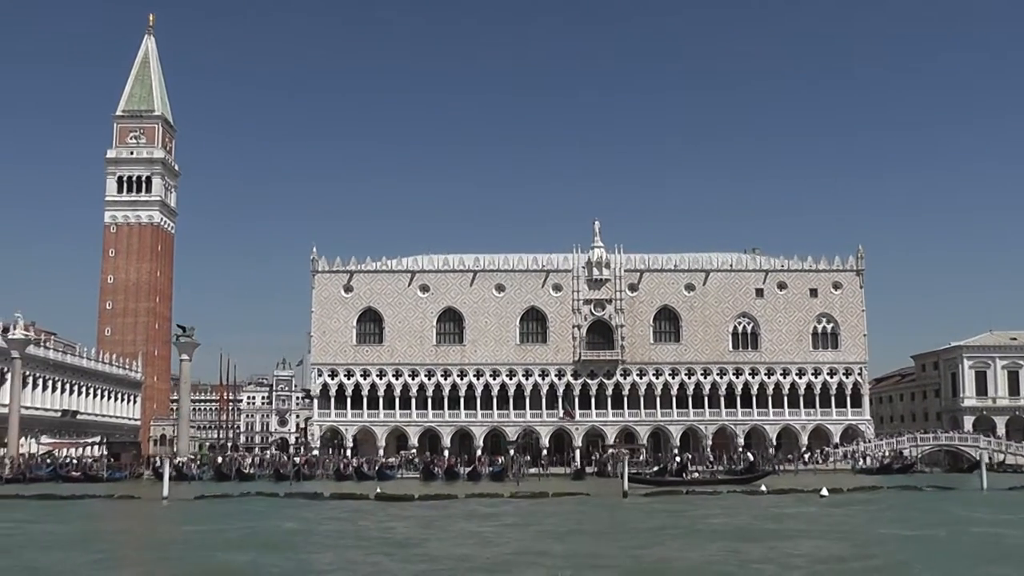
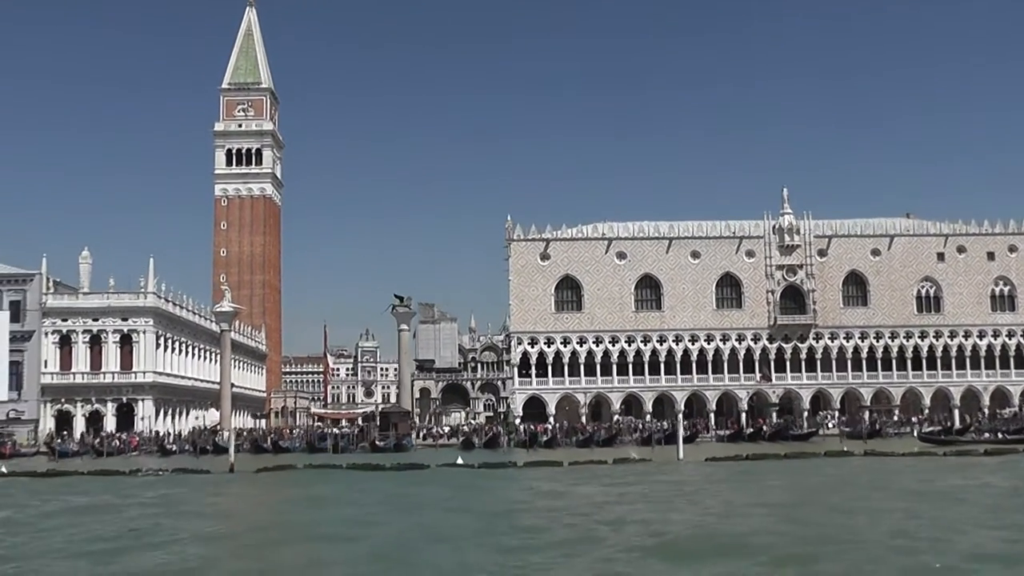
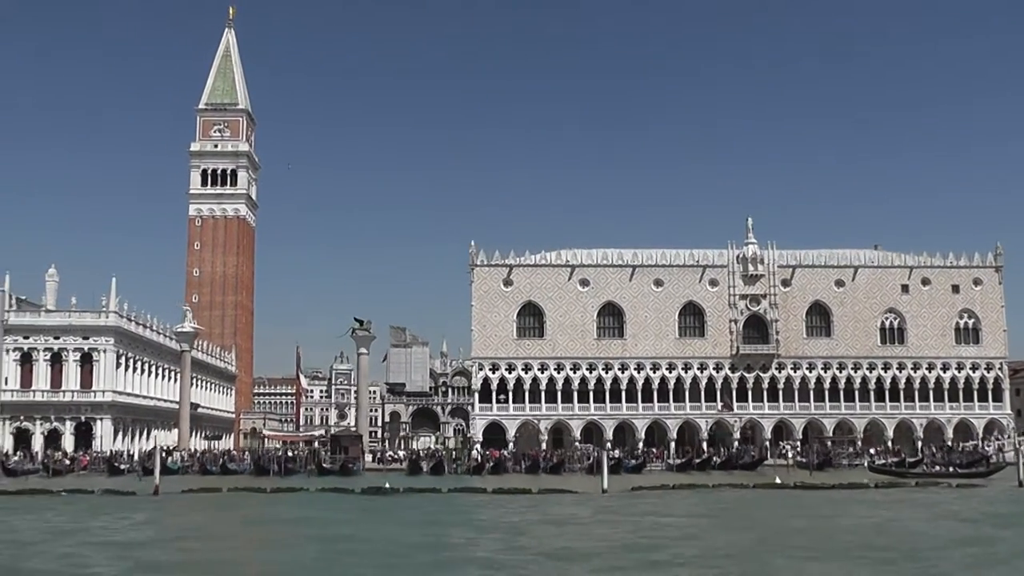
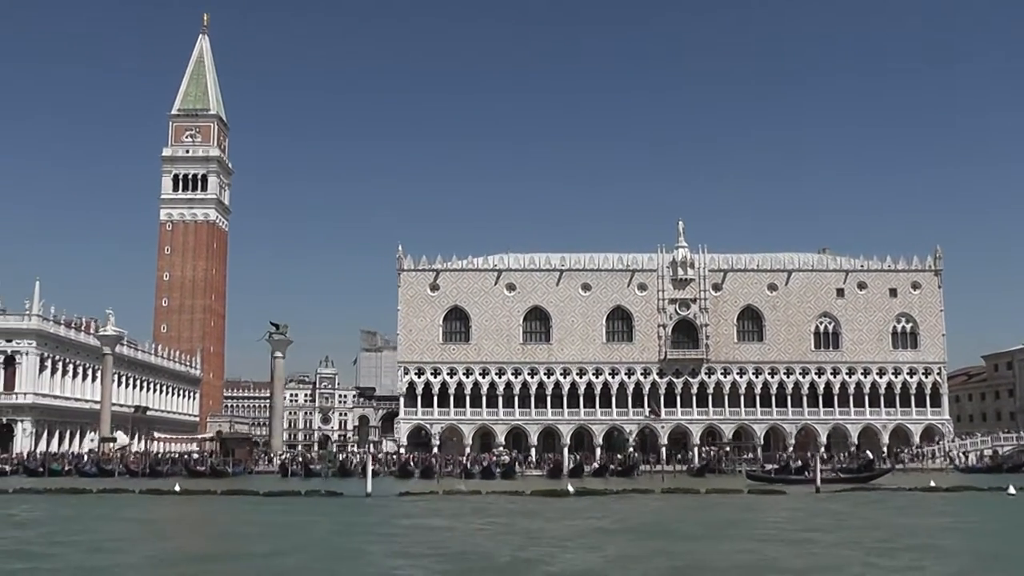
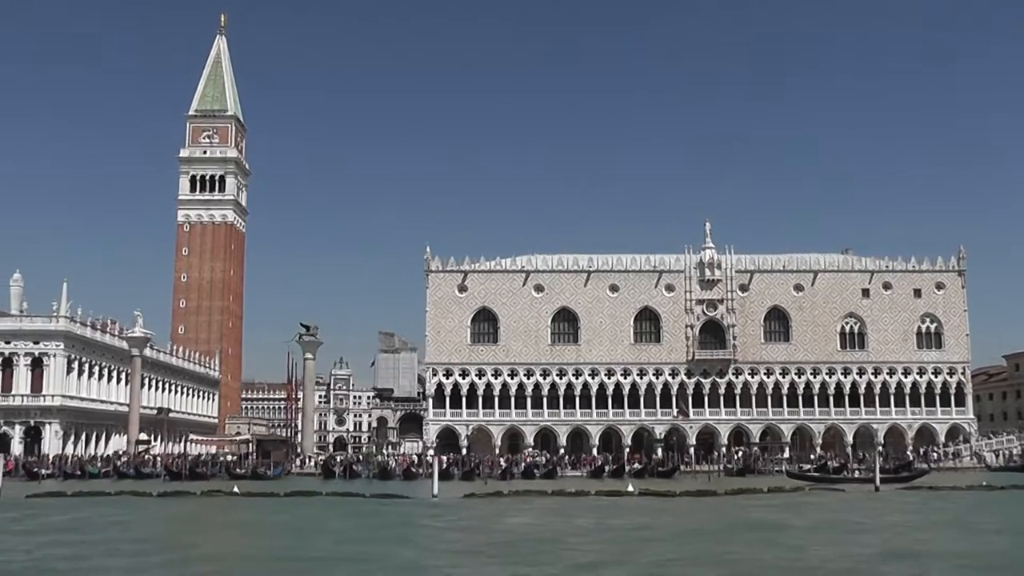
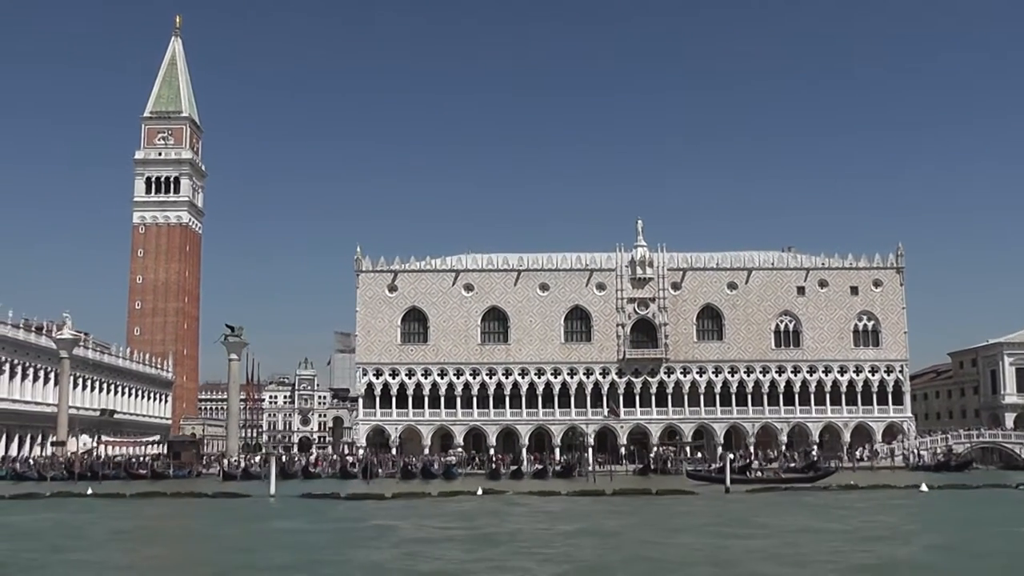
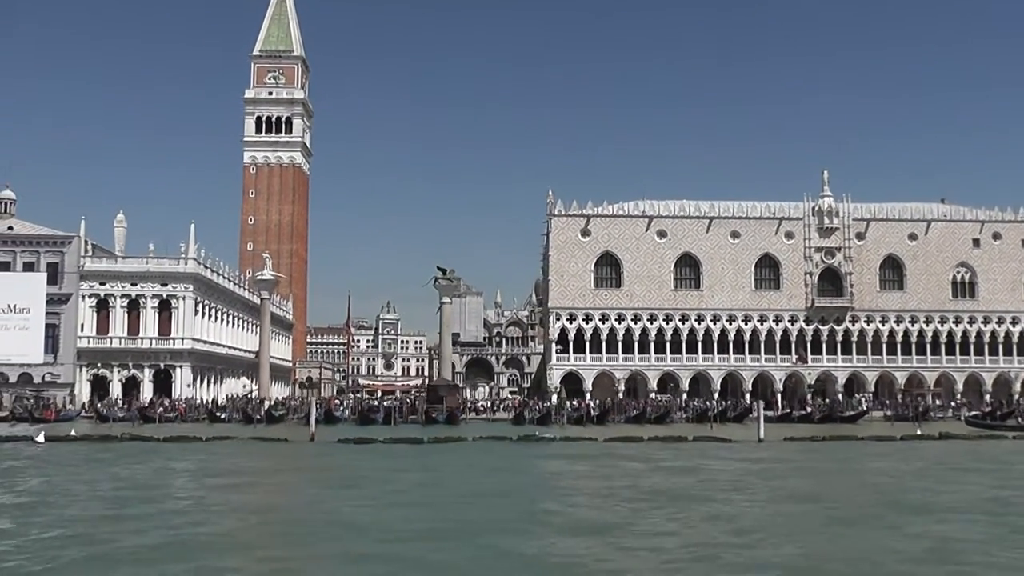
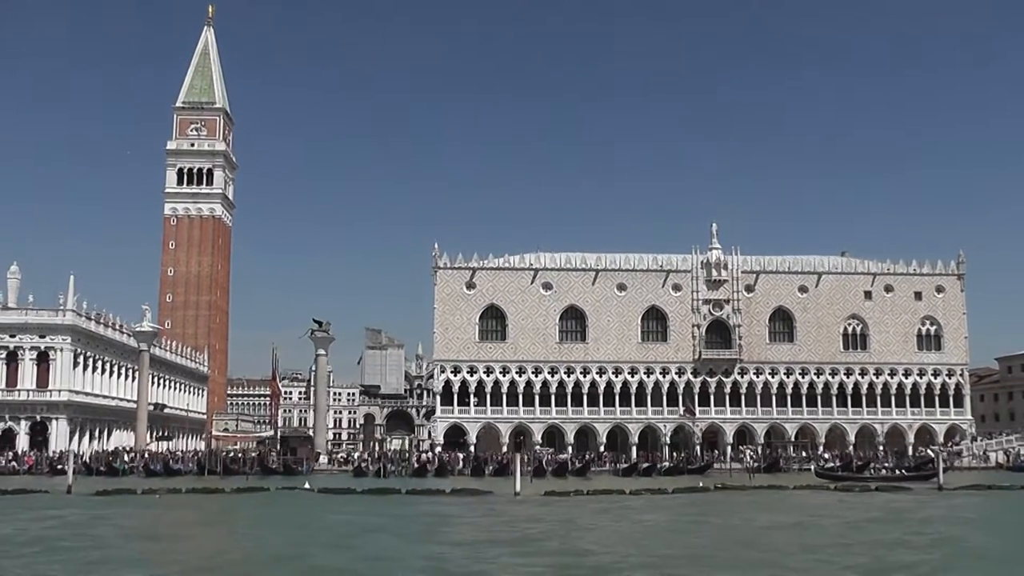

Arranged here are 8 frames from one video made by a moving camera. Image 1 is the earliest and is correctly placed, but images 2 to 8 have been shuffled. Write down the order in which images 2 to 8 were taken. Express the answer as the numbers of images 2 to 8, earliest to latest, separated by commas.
6, 4, 5, 8, 3, 2, 7
